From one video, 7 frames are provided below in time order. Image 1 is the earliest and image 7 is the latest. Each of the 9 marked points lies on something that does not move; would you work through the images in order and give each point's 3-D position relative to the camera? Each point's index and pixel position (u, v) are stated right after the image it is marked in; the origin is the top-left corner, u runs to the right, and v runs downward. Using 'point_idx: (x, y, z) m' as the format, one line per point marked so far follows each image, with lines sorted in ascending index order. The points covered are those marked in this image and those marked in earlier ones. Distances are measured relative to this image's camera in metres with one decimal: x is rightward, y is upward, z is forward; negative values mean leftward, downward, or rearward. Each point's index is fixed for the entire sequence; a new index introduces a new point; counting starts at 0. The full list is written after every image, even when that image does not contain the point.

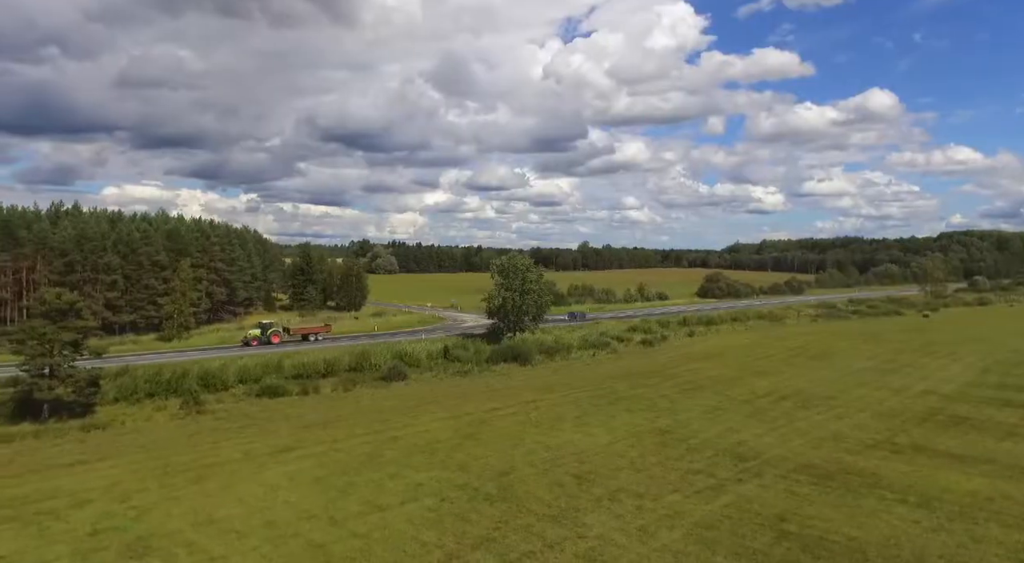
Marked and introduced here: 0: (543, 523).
0: (+0.9, -6.6, +19.4) m
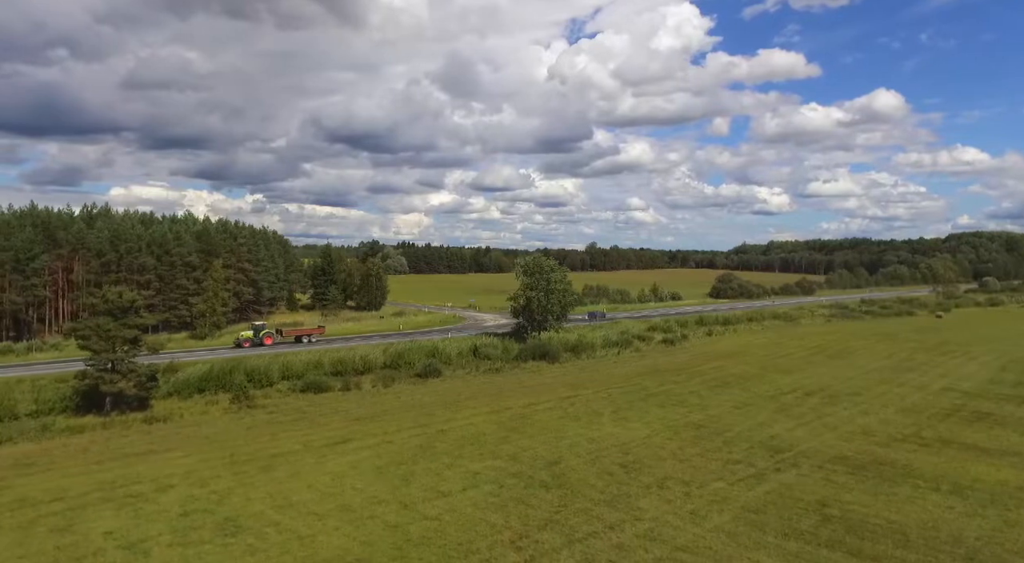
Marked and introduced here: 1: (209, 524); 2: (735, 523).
0: (+2.6, -6.5, +20.7) m
1: (-8.1, -6.5, +19.3) m
2: (+6.1, -6.6, +19.5) m
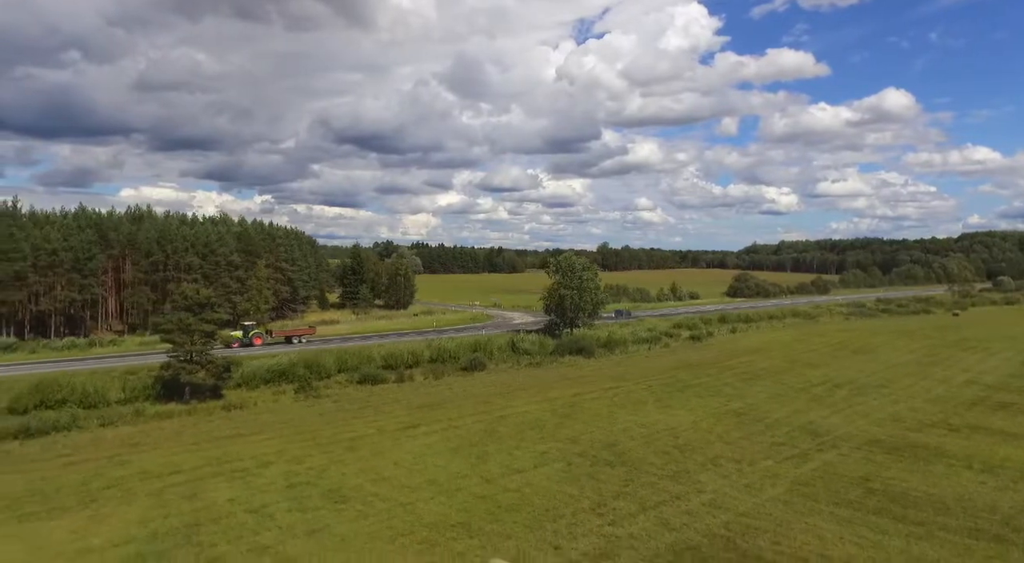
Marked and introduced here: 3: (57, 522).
0: (+4.9, -6.4, +22.9) m
1: (-5.9, -6.4, +21.5) m
2: (+8.4, -6.5, +21.6) m
3: (-12.1, -6.4, +19.2) m
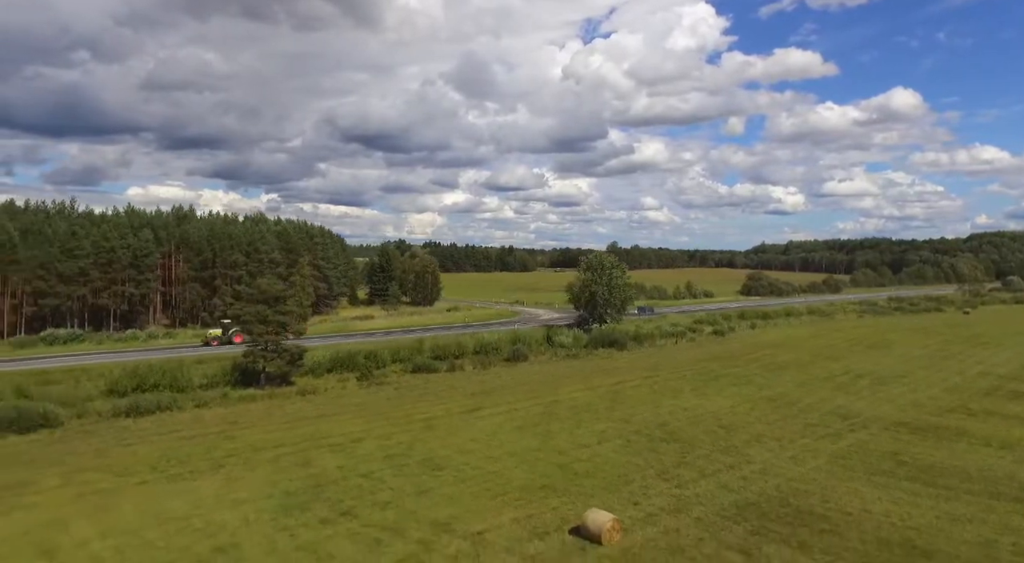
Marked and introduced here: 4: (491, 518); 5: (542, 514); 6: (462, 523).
0: (+7.4, -6.2, +25.7) m
1: (-3.4, -6.2, +24.4) m
2: (+10.9, -6.3, +24.4) m
3: (-9.7, -6.2, +22.1) m
4: (-0.5, -6.4, +19.1) m
5: (+0.9, -6.3, +19.5) m
6: (-1.3, -6.4, +18.9) m
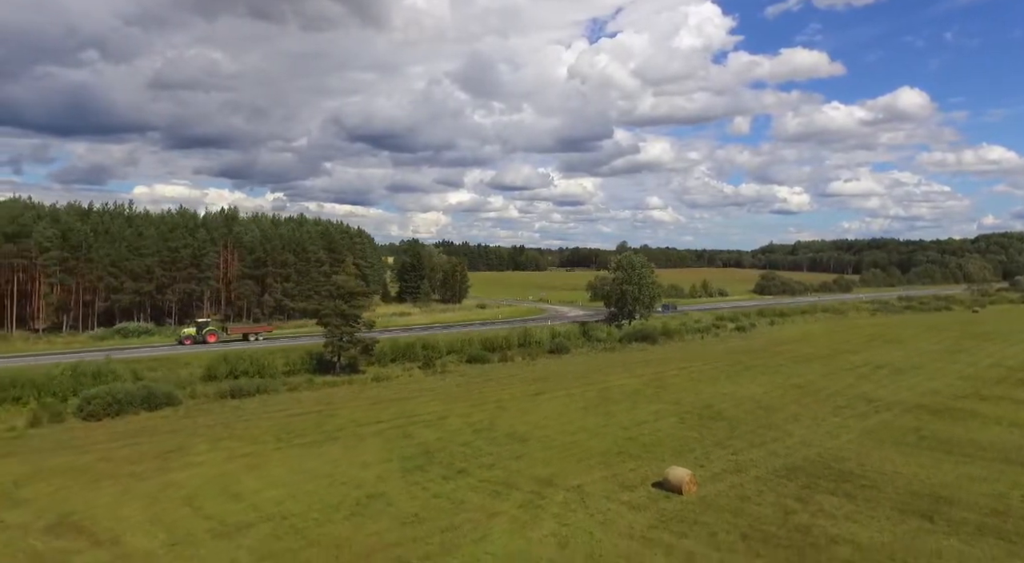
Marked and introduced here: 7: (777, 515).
0: (+10.3, -6.1, +29.4) m
1: (-0.5, -6.0, +28.2) m
2: (+13.8, -6.2, +28.1) m
3: (-6.8, -6.1, +25.9) m
4: (+2.3, -6.3, +22.9) m
5: (+3.7, -6.2, +23.2) m
6: (+1.6, -6.3, +22.6) m
7: (+7.4, -6.5, +19.7) m
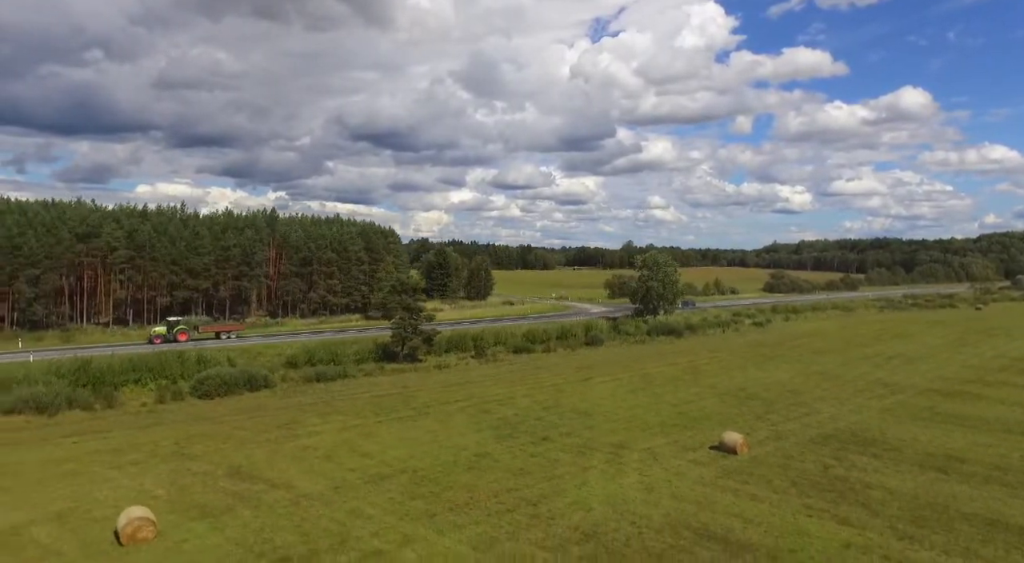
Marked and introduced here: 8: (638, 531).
0: (+13.3, -5.9, +33.6) m
1: (+2.5, -5.9, +32.4) m
2: (+16.7, -6.0, +32.3) m
3: (-3.8, -5.9, +30.1) m
4: (+5.3, -6.1, +27.1) m
5: (+6.7, -6.1, +27.4) m
6: (+4.6, -6.1, +26.8) m
7: (+10.3, -6.3, +23.9) m
8: (+3.3, -6.4, +18.4) m
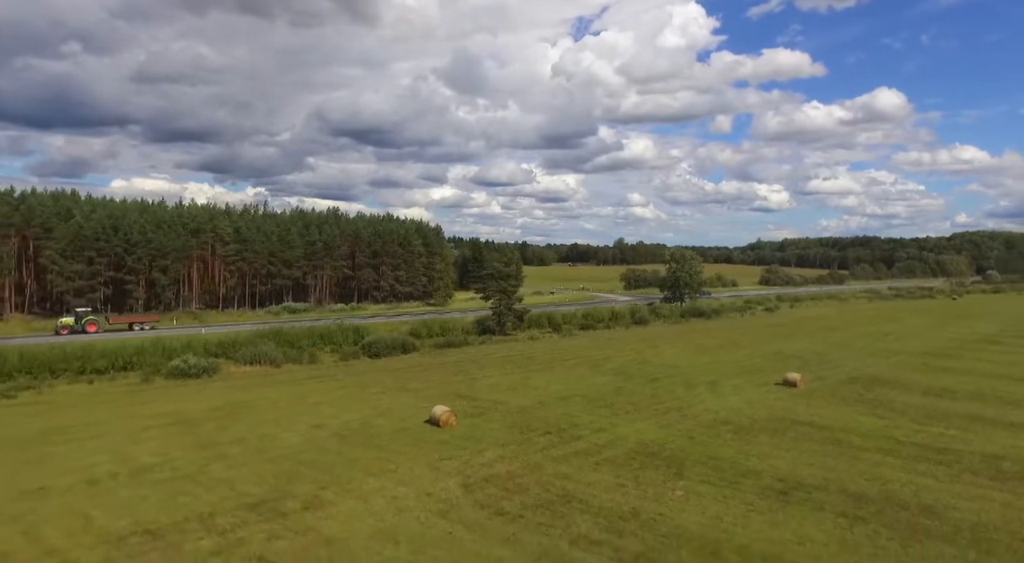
0: (+19.5, -5.1, +44.4) m
1: (+8.7, -5.0, +42.9) m
2: (+23.0, -5.2, +43.2) m
3: (+2.5, -5.1, +40.4) m
4: (+11.7, -5.3, +37.6) m
5: (+13.1, -5.3, +38.0) m
6: (+10.9, -5.3, +37.4) m
7: (+16.8, -5.5, +34.6) m
8: (+9.9, -5.7, +29.0) m
